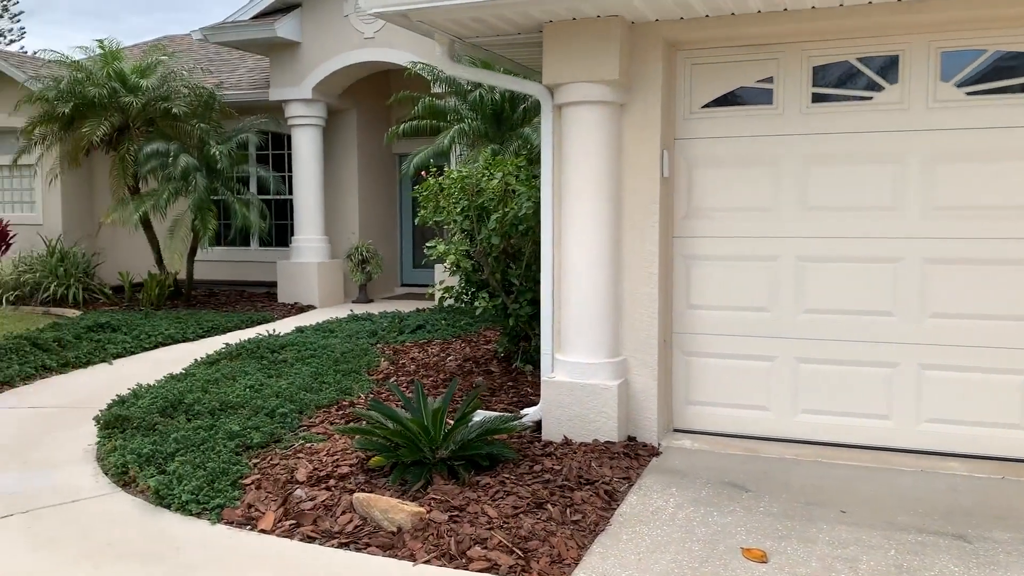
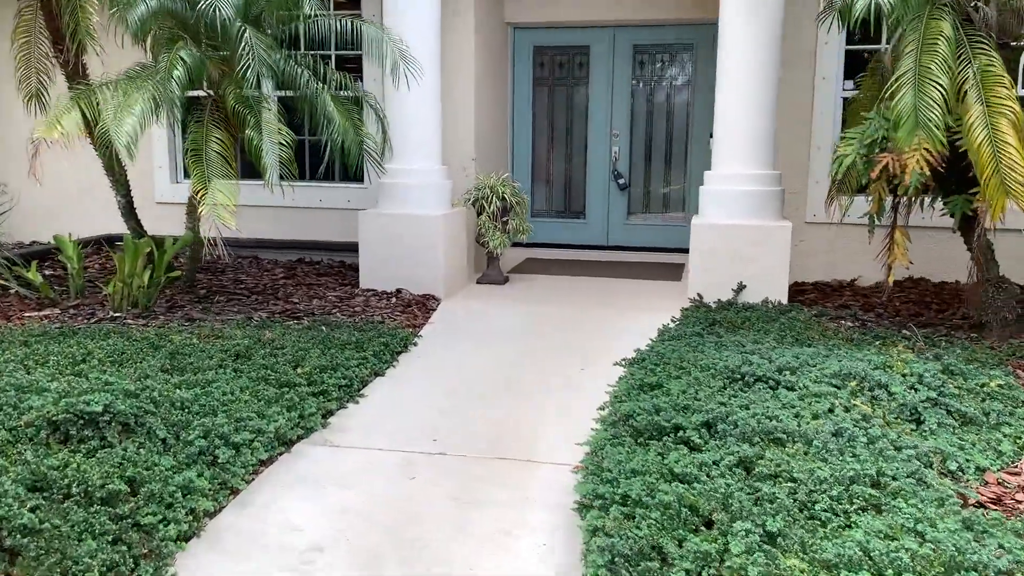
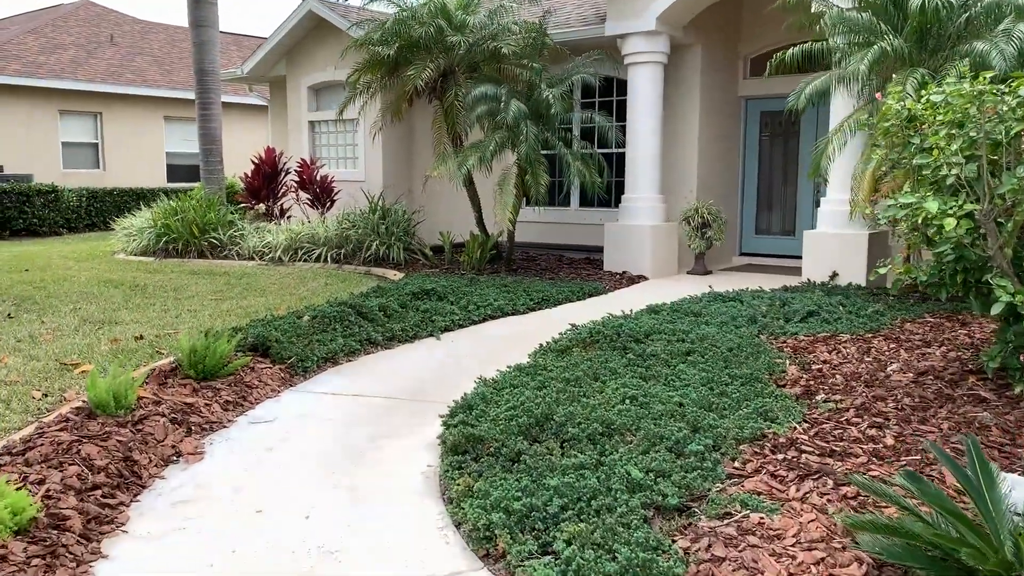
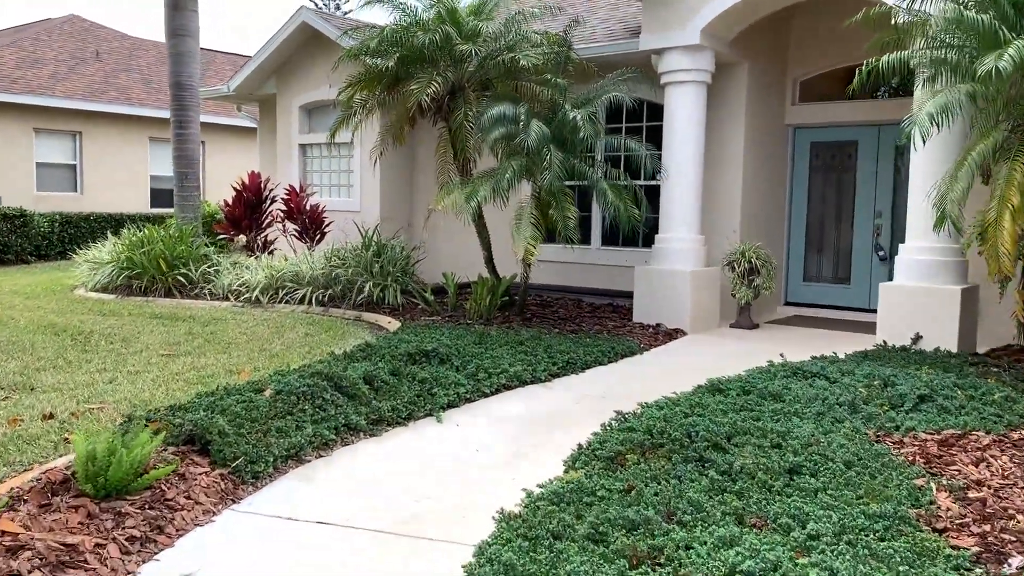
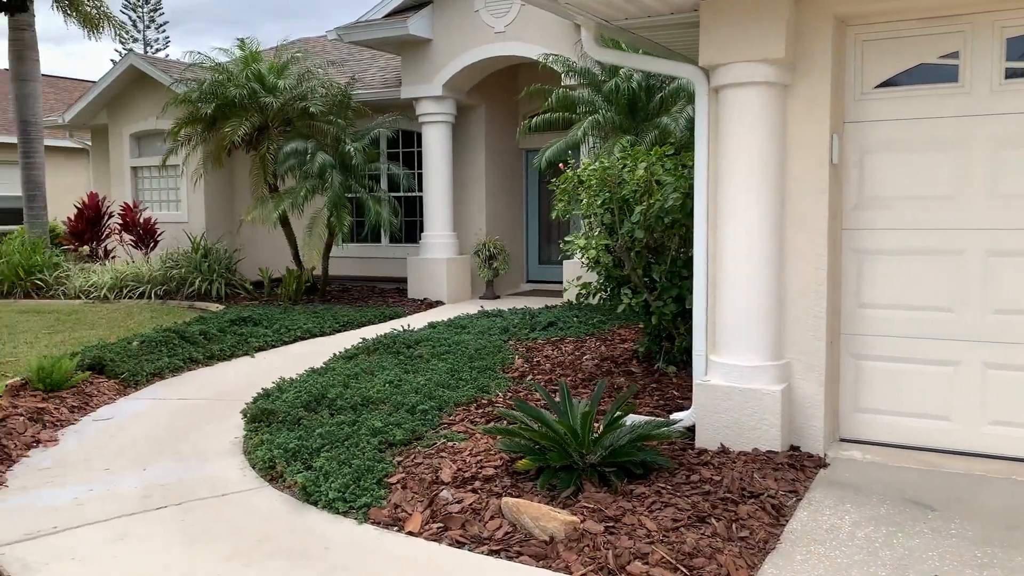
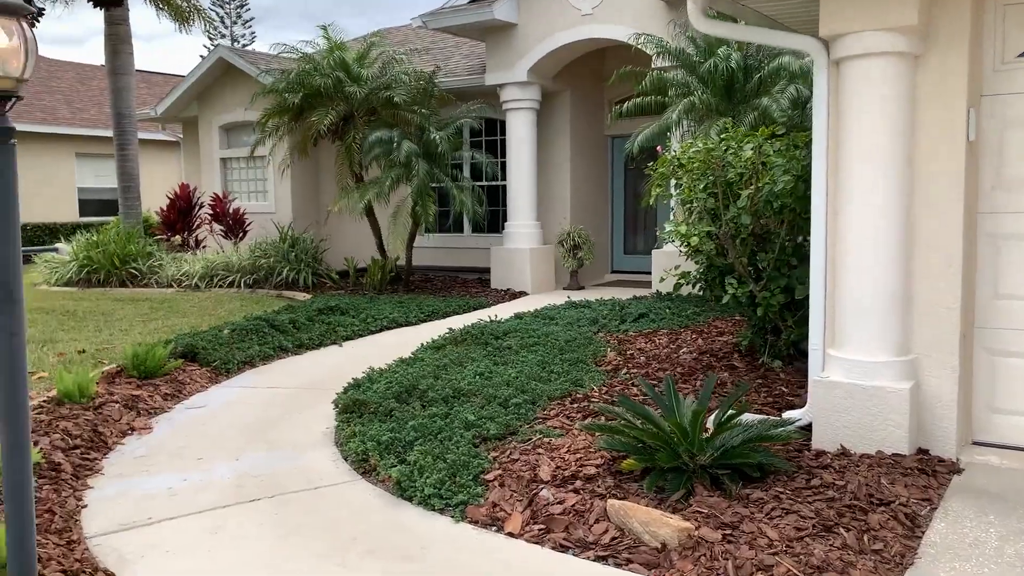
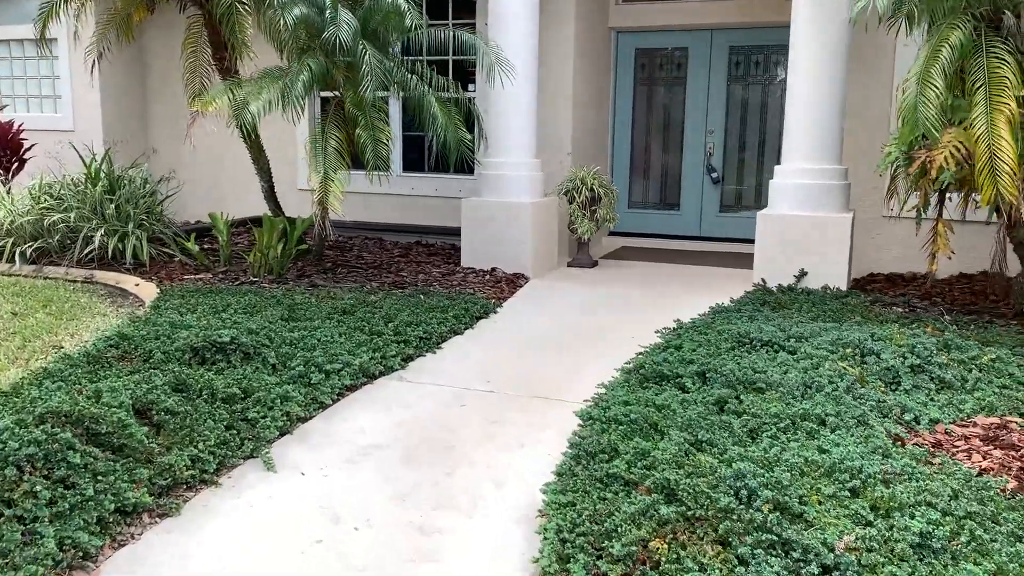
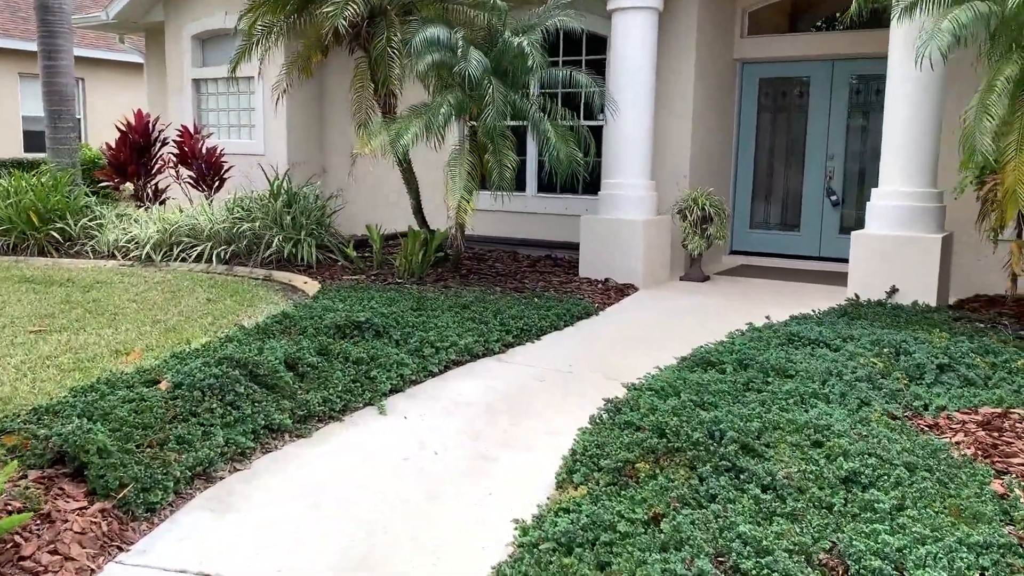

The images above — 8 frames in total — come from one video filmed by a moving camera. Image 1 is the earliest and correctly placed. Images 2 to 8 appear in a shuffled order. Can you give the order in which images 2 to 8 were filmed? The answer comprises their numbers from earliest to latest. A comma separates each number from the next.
5, 6, 3, 4, 8, 7, 2
